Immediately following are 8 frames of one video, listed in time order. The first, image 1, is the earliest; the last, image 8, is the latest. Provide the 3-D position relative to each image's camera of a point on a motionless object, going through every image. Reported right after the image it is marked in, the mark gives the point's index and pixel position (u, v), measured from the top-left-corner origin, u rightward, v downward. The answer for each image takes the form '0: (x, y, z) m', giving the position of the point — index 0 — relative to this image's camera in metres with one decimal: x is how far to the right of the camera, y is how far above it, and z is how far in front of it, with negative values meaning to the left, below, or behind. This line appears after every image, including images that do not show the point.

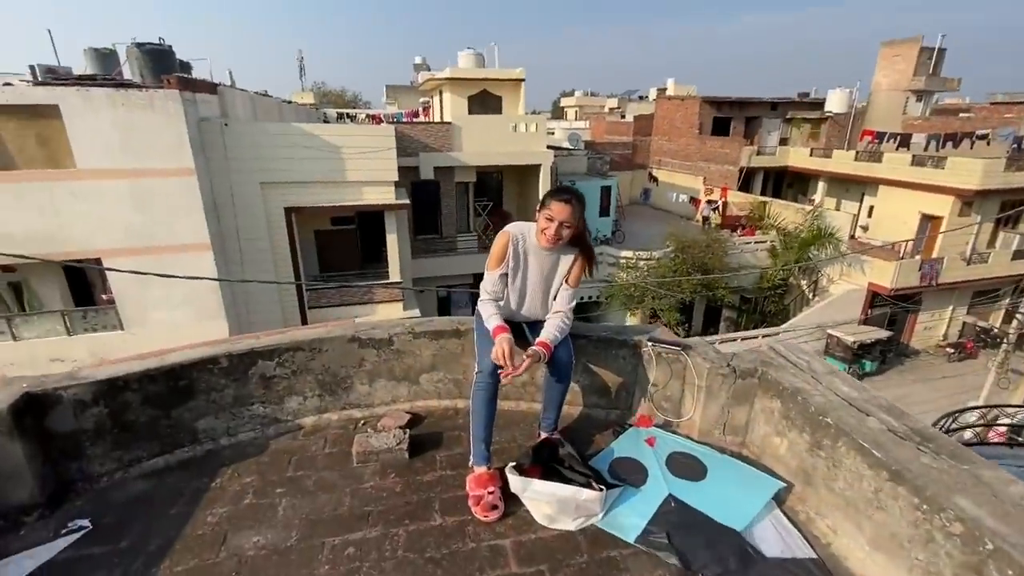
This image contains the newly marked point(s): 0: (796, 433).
0: (+1.5, -0.7, +2.5) m
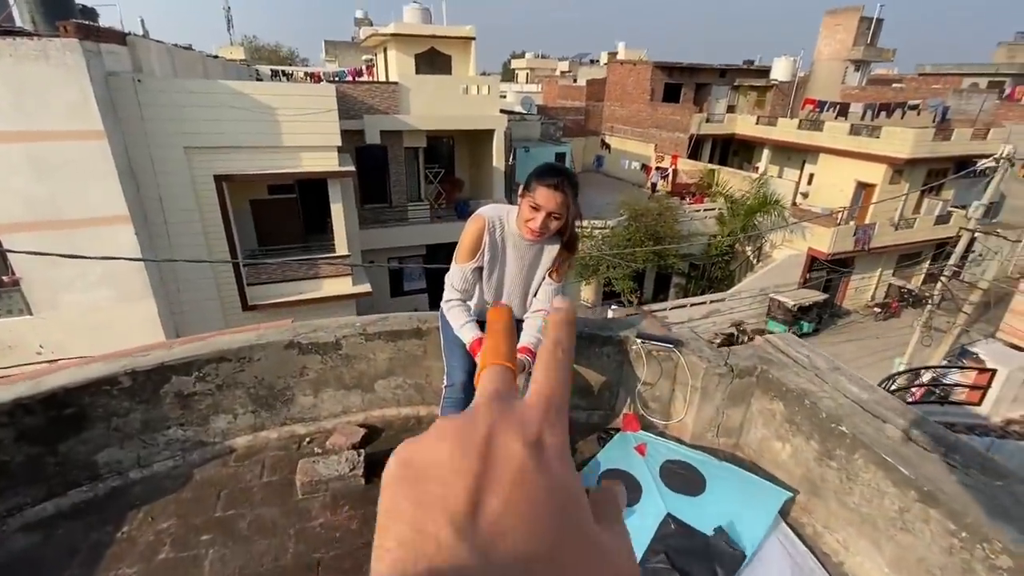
0: (+1.3, -0.7, +2.3) m
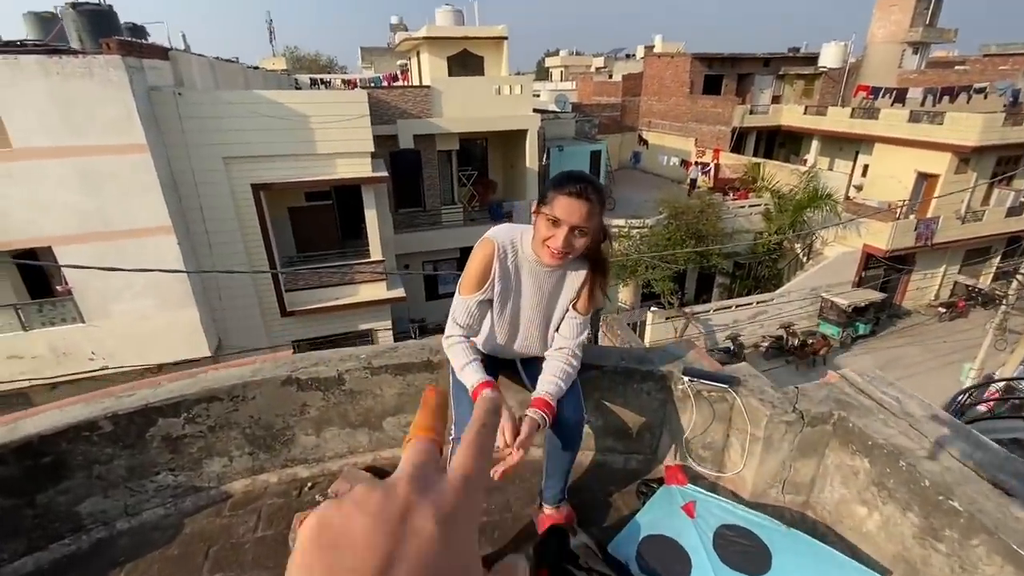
0: (+1.4, -0.8, +1.8) m
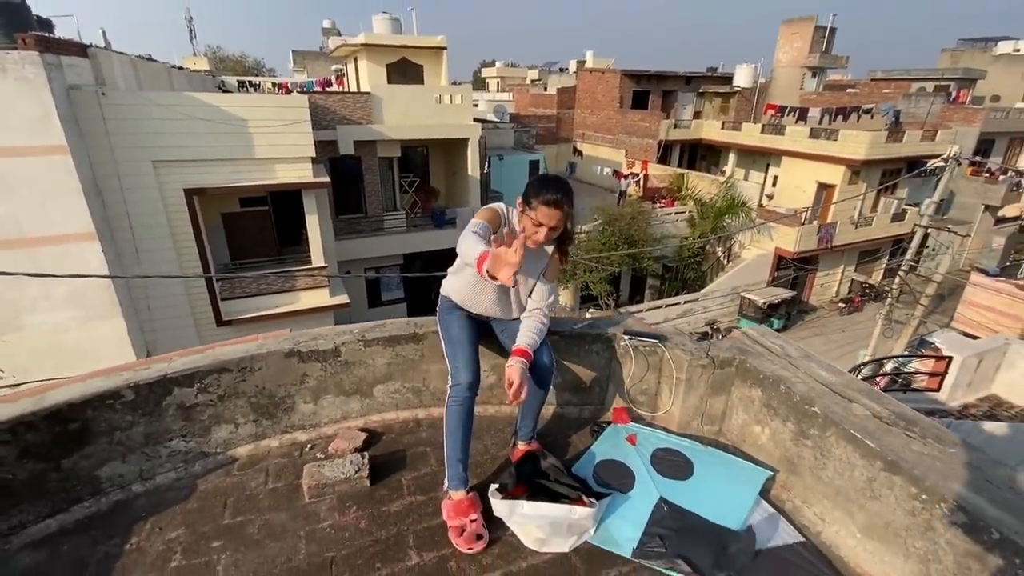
0: (+1.3, -0.7, +2.4) m
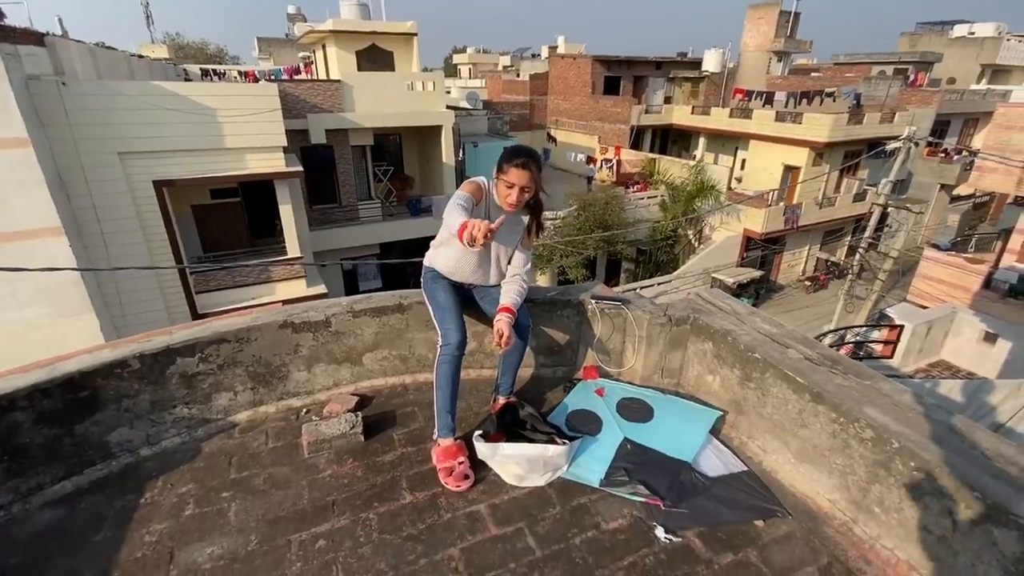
0: (+1.2, -0.5, +2.8) m
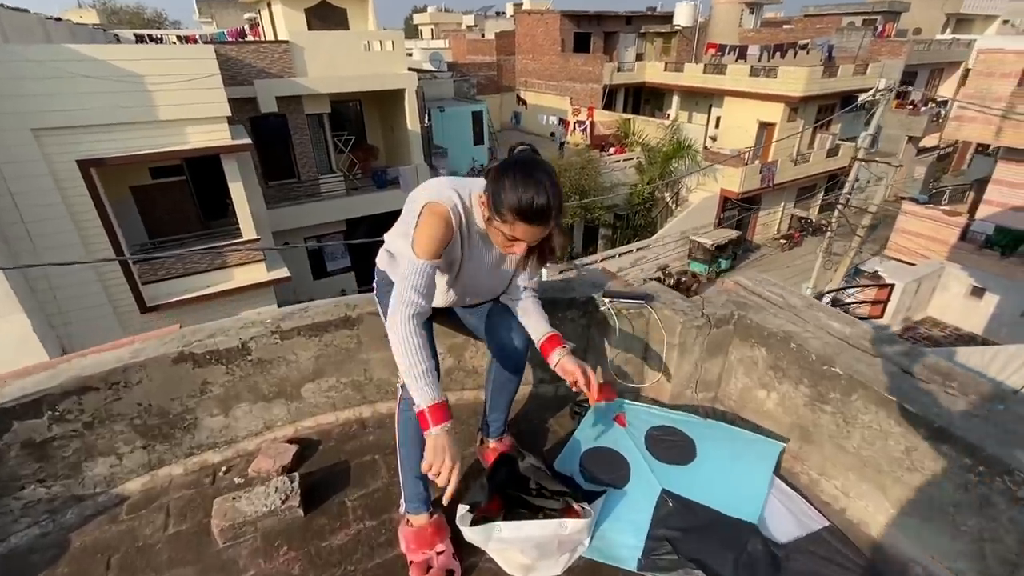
0: (+1.2, -0.4, +2.1) m
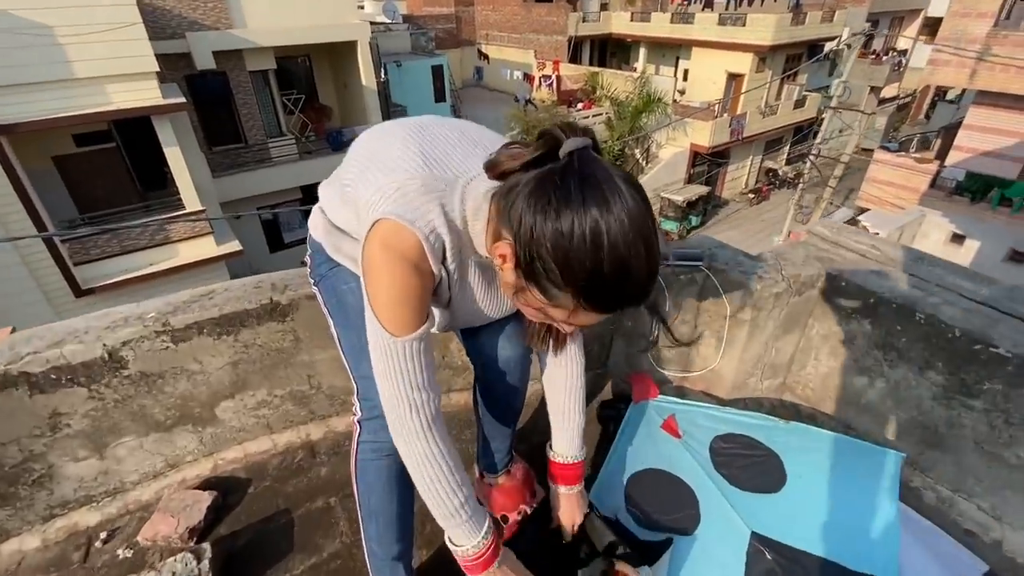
0: (+1.2, -0.3, +1.5) m
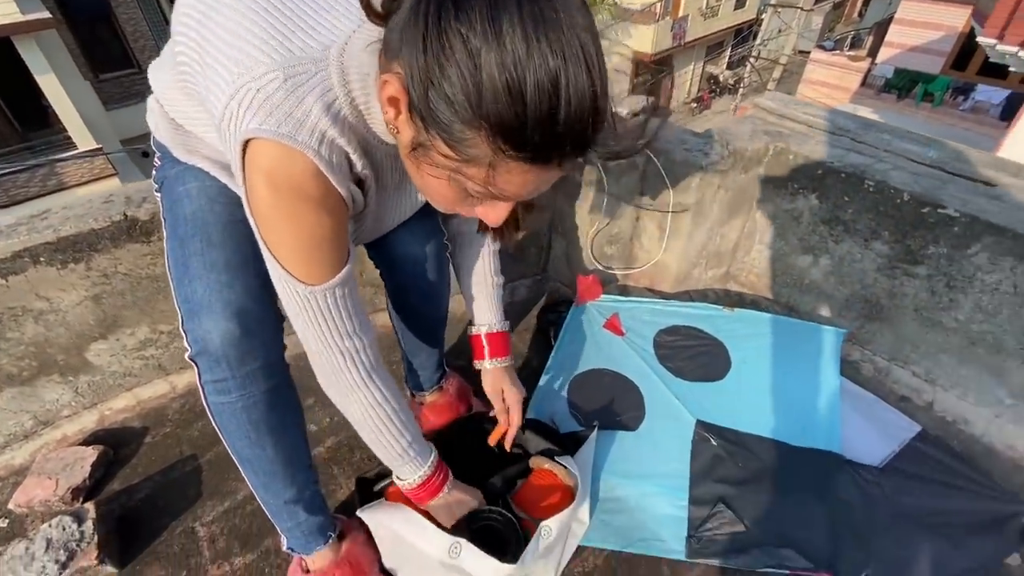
0: (+1.0, +0.1, +1.4) m
